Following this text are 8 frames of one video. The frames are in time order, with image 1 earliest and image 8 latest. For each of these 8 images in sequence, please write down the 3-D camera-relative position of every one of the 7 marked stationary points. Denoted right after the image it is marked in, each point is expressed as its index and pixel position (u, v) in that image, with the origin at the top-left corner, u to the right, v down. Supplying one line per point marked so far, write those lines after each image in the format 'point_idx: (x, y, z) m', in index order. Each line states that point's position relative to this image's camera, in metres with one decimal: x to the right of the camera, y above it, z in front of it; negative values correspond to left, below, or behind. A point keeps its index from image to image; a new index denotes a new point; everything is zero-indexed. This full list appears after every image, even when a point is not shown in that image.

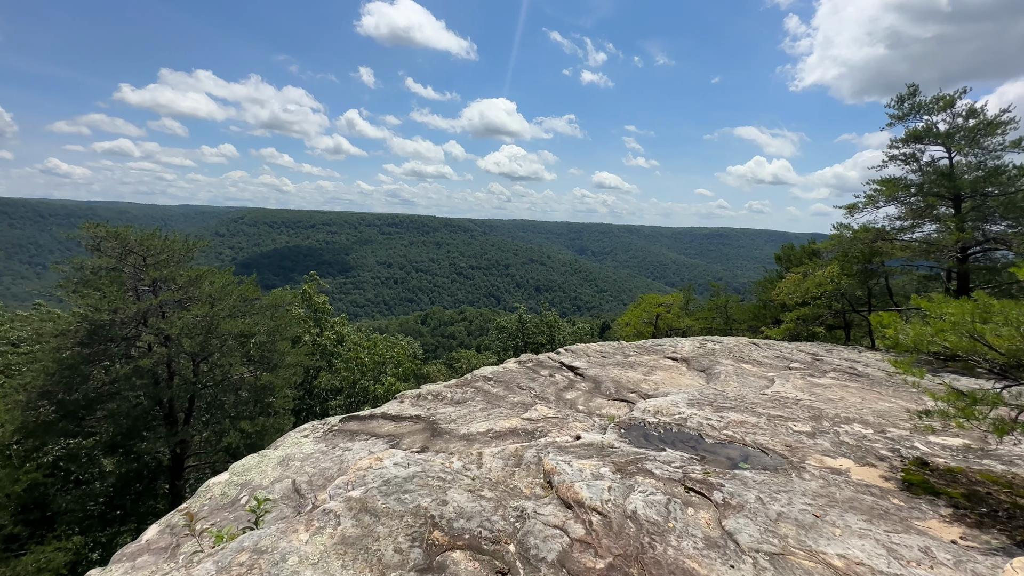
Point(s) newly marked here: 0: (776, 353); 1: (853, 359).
0: (+7.0, -1.7, +11.9) m
1: (+9.3, -2.0, +12.3) m
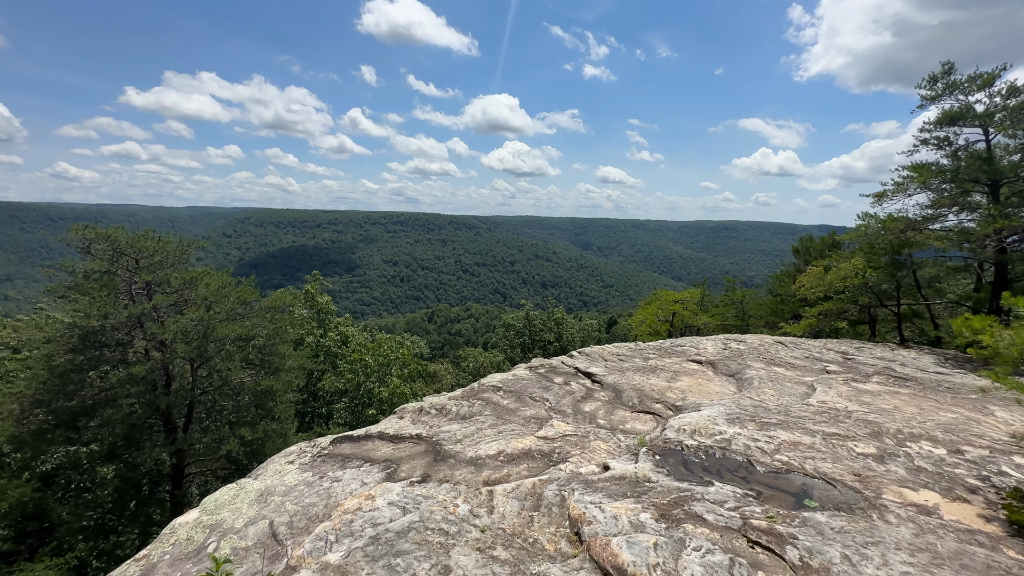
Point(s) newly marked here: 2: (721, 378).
0: (+7.2, -1.6, +11.1) m
1: (+9.6, -1.8, +11.5) m
2: (+3.8, -1.6, +8.1) m
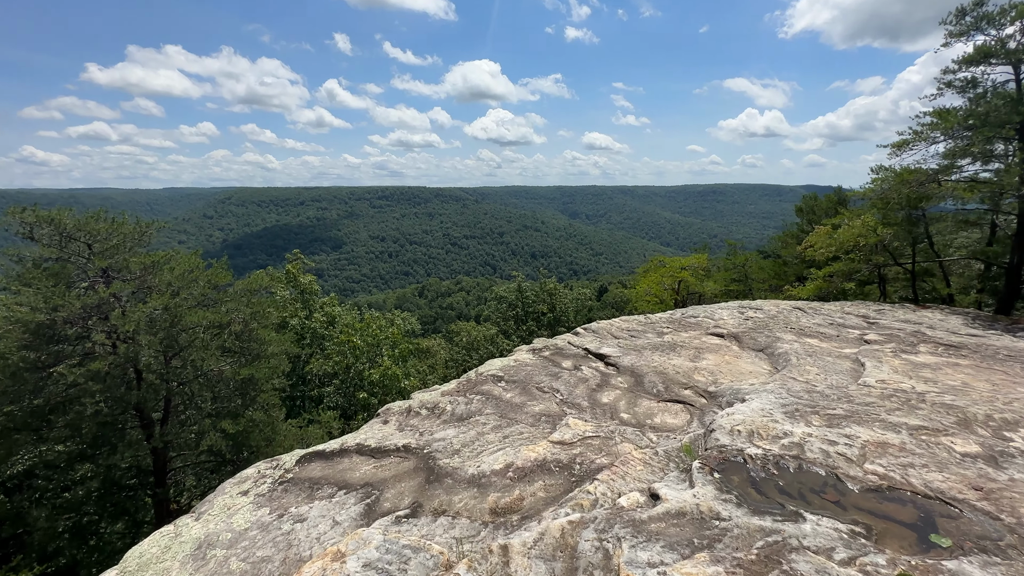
0: (+7.1, -0.7, +10.2) m
1: (+9.5, -0.8, +10.7) m
2: (+3.8, -1.1, +7.2) m
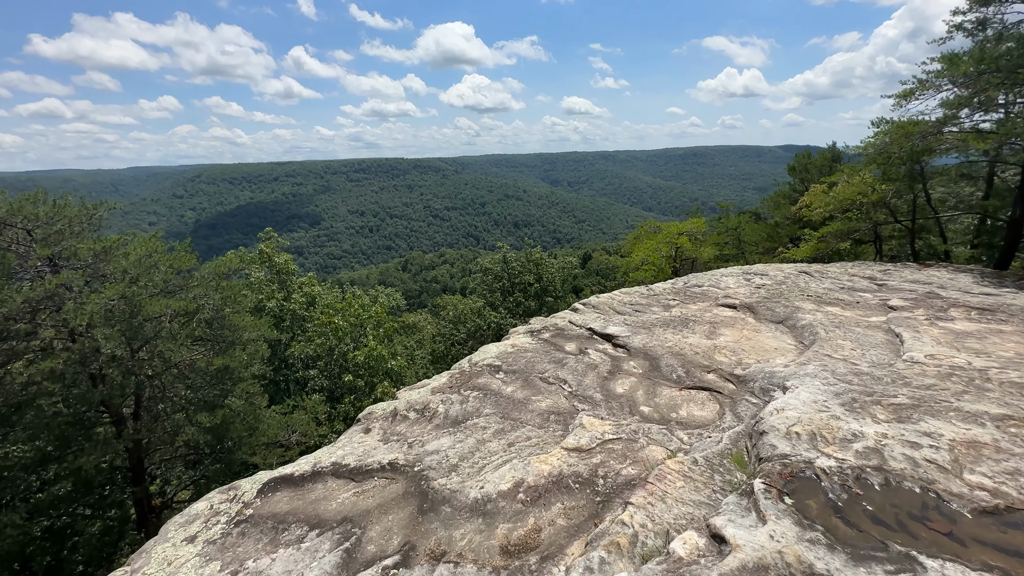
0: (+7.0, +0.1, +9.7) m
1: (+9.3, +0.1, +10.2) m
2: (+3.7, -0.6, +6.5) m
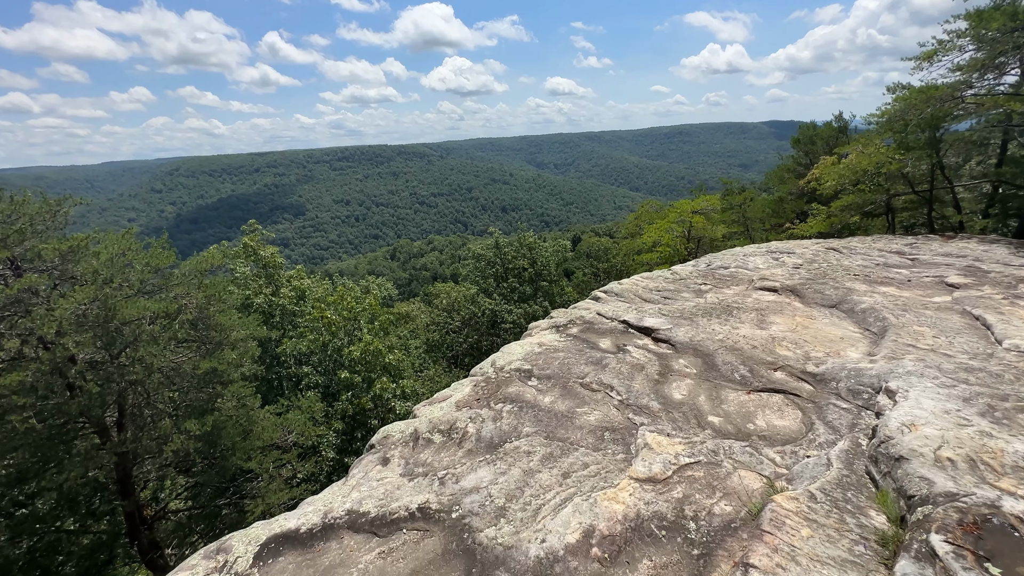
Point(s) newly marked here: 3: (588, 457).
0: (+7.2, +0.6, +9.0) m
1: (+9.5, +0.7, +9.6) m
2: (+4.1, -0.3, +5.8) m
3: (+0.6, -1.3, +3.5) m
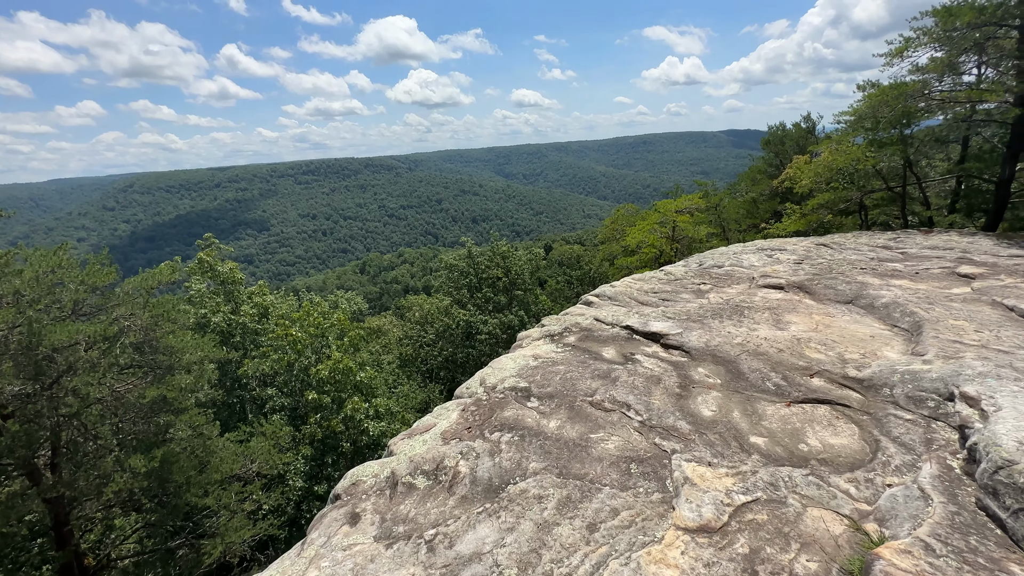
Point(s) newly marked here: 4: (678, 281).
0: (+6.8, +0.7, +8.7) m
1: (+9.1, +0.8, +9.4) m
2: (+3.9, -0.3, +5.3) m
3: (+0.6, -1.3, +2.7) m
4: (+2.8, +0.1, +7.6) m
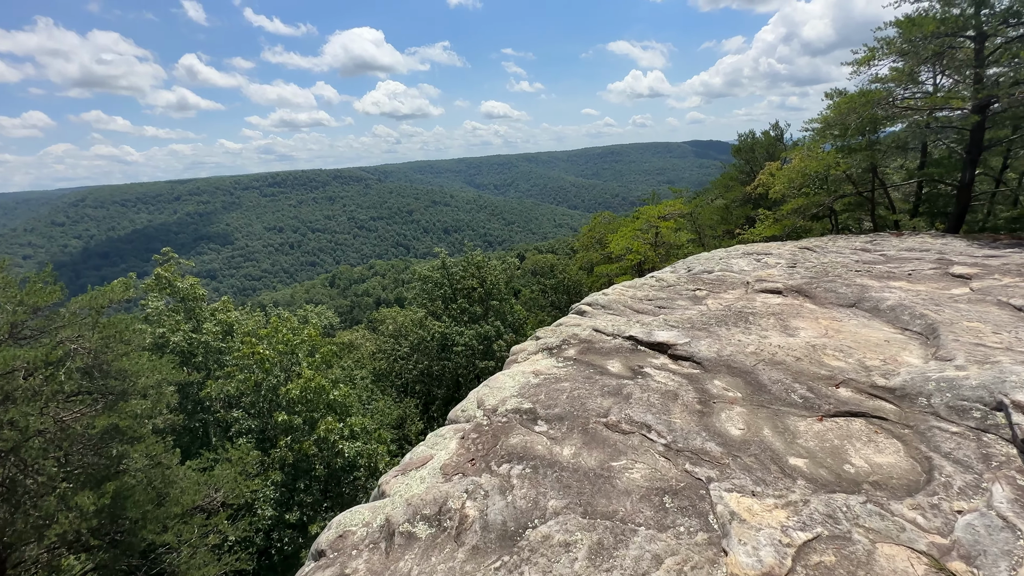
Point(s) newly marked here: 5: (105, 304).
0: (+6.5, +0.6, +8.7) m
1: (+8.8, +0.8, +9.6) m
2: (+3.9, -0.3, +5.1) m
3: (+0.7, -1.3, +2.3) m
4: (+2.6, 0.0, +7.3) m
5: (-8.2, -0.3, +8.9) m
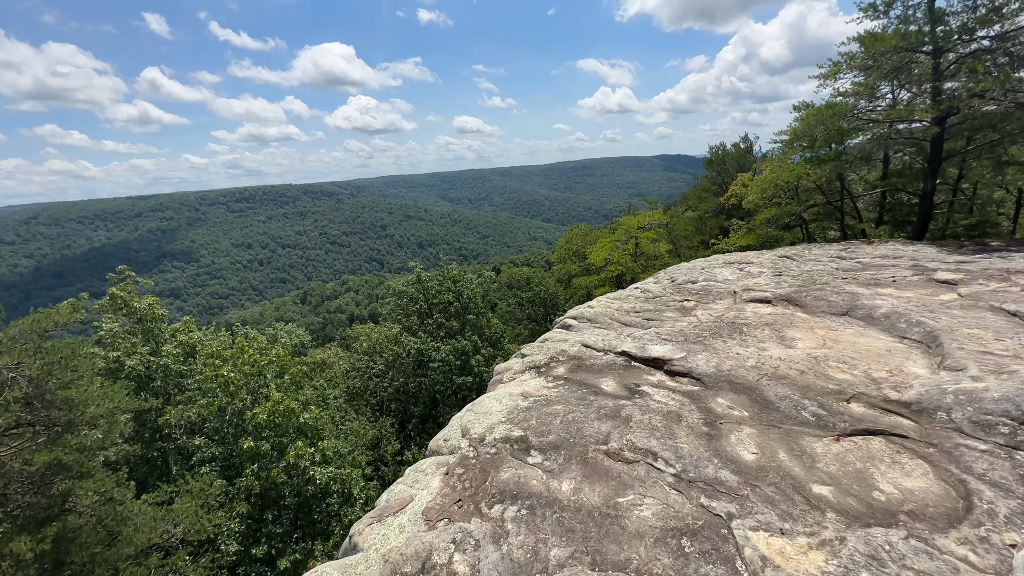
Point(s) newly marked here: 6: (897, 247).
0: (+6.1, +0.5, +8.7) m
1: (+8.3, +0.7, +9.7) m
2: (+3.7, -0.4, +5.0) m
3: (+0.7, -1.4, +2.0) m
4: (+2.3, -0.1, +7.1) m
5: (-8.6, -0.7, +8.1) m
6: (+9.2, +1.0, +10.9) m
